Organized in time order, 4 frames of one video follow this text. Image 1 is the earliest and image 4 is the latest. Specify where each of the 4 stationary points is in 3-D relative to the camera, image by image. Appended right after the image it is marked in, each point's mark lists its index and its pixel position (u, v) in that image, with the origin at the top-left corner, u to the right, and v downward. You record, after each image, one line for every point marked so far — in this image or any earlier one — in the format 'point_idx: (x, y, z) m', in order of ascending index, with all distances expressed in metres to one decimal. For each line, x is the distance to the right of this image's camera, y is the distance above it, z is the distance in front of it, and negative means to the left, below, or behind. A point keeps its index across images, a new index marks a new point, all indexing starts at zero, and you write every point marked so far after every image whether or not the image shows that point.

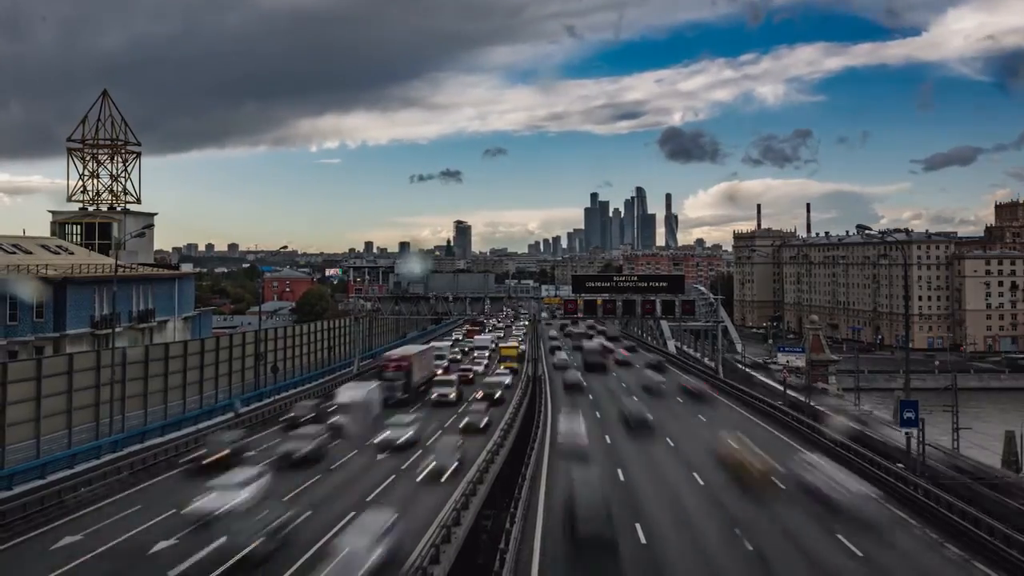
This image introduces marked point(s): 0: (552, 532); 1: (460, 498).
0: (+1.2, -6.9, +19.8) m
1: (-1.4, -5.5, +18.4) m
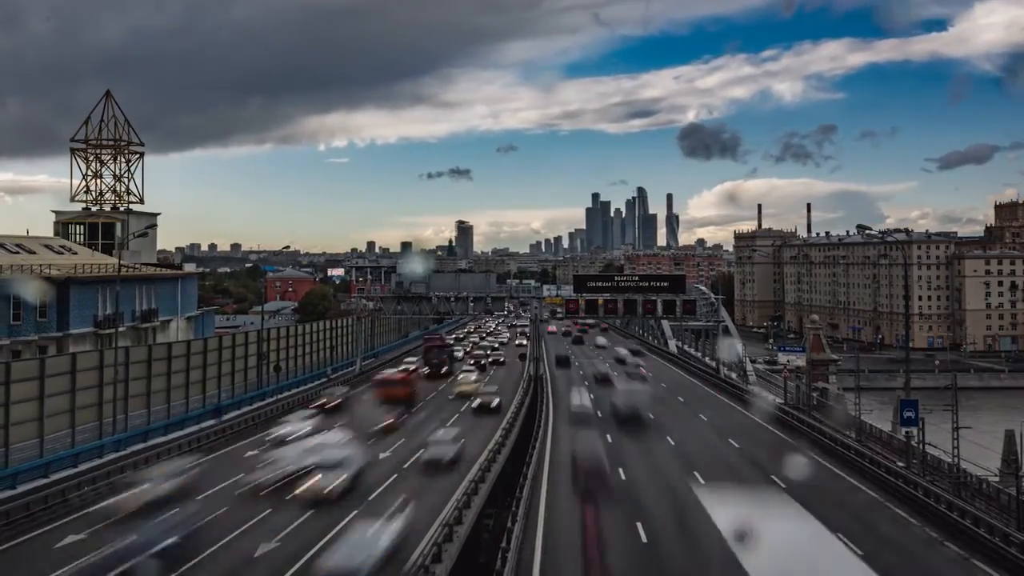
0: (+1.2, -6.9, +19.9) m
1: (-1.3, -5.5, +18.5) m
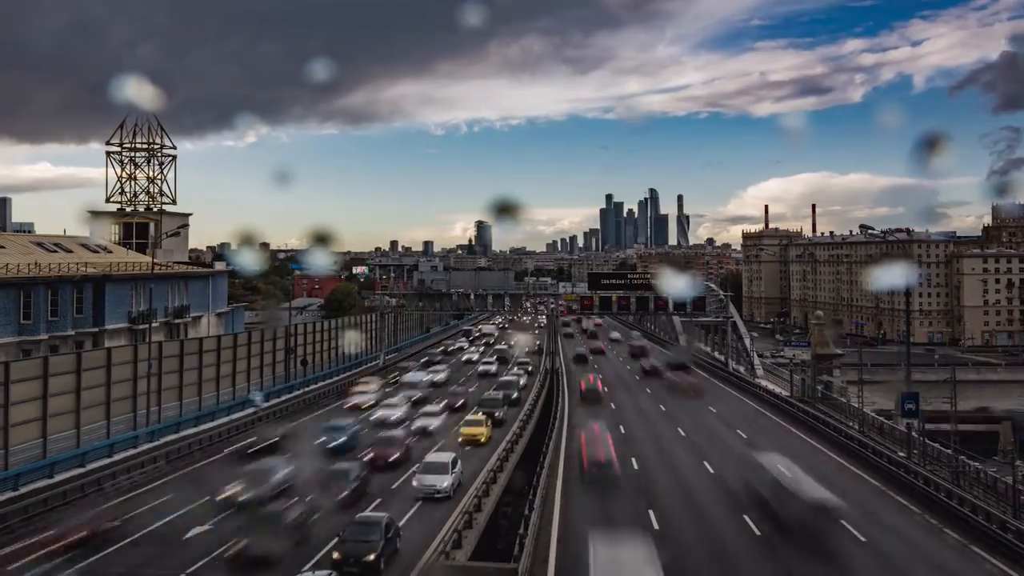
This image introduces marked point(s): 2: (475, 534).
0: (+1.7, -6.8, +21.4) m
1: (-0.8, -5.5, +20.0) m
2: (-0.8, -5.7, +17.0) m
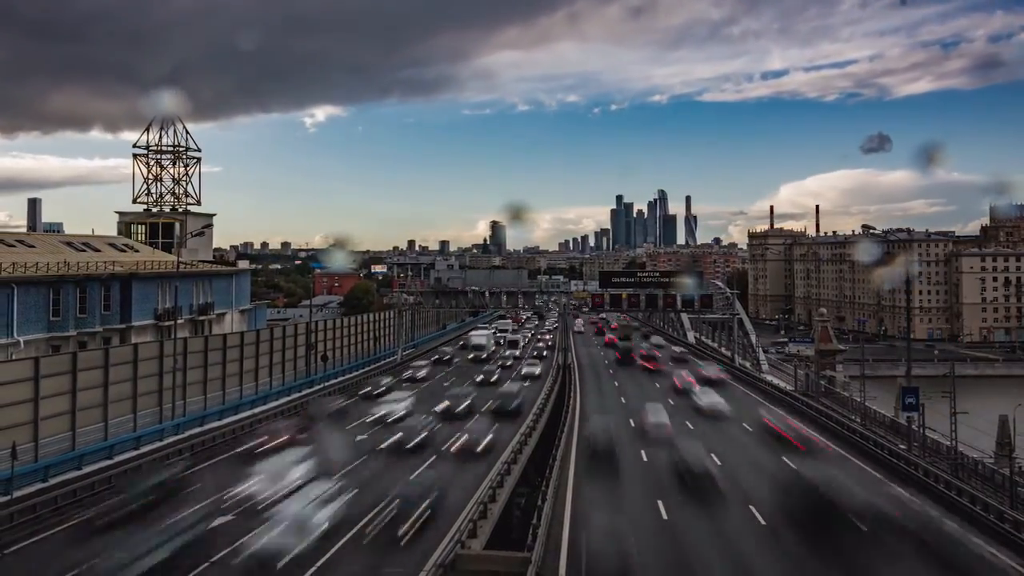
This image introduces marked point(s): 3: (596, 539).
0: (+2.1, -6.7, +22.5) m
1: (-0.4, -5.4, +21.2) m
2: (-0.5, -5.6, +18.2) m
3: (+2.3, -6.7, +20.1) m
